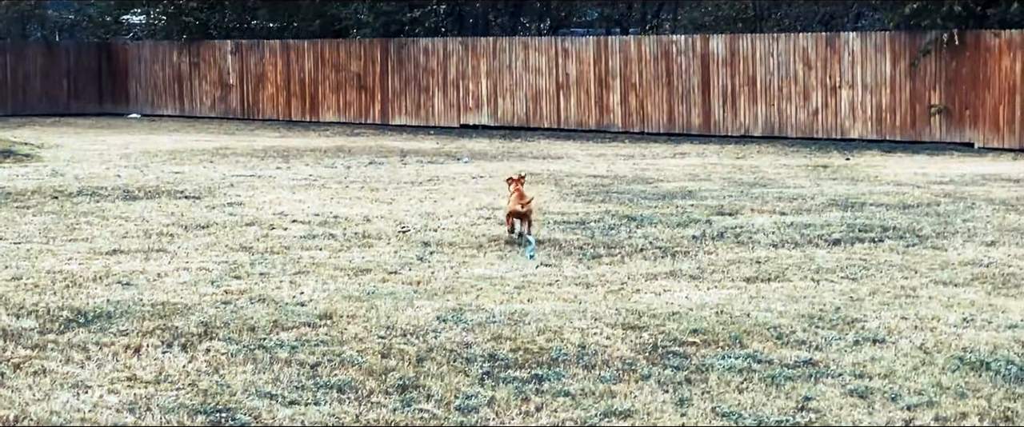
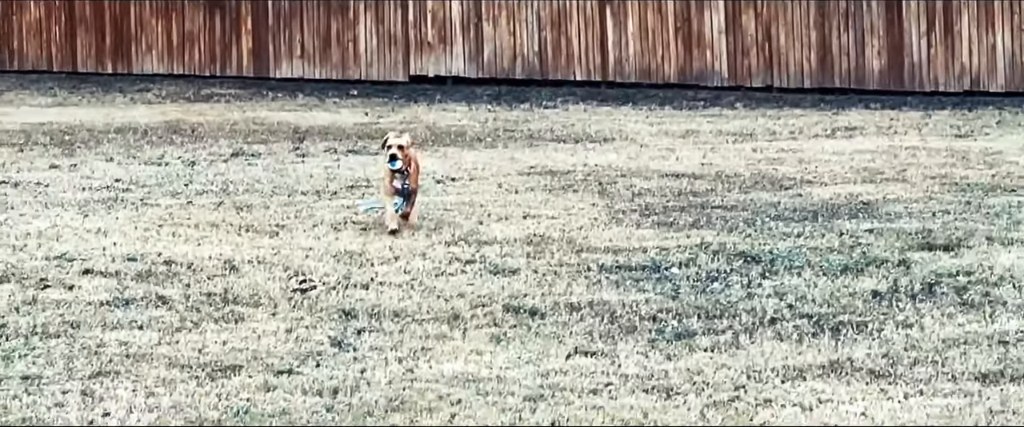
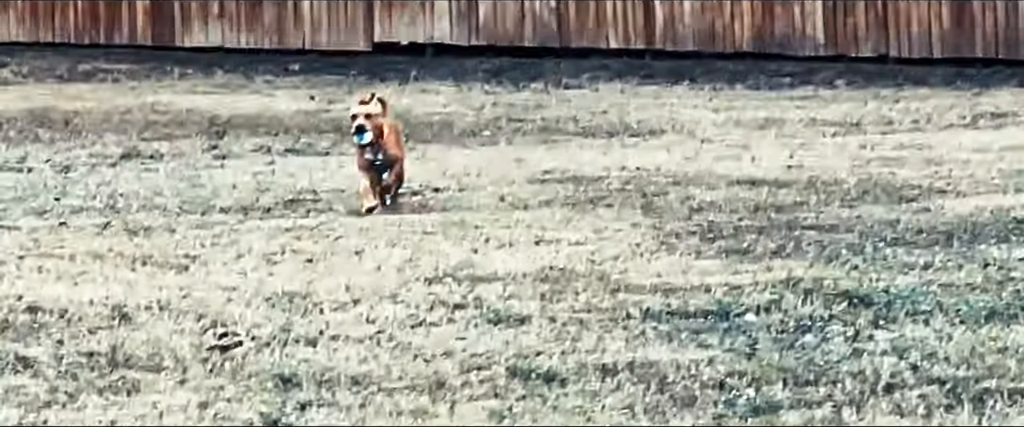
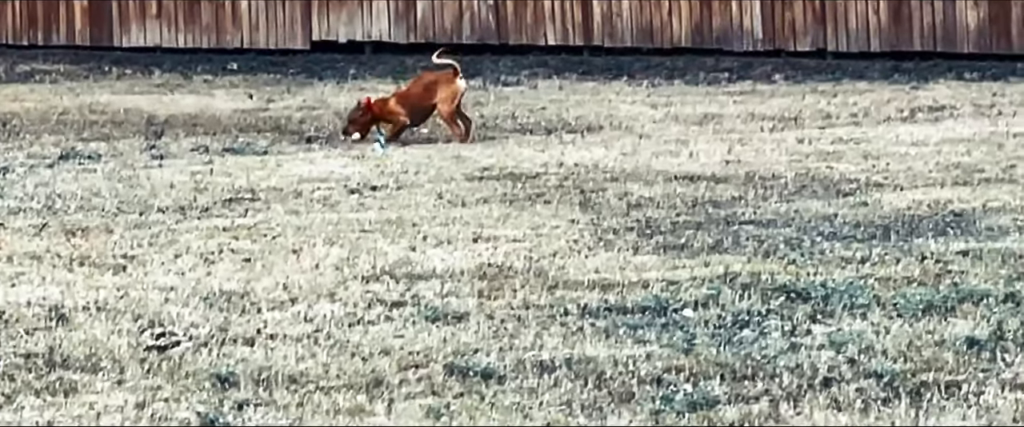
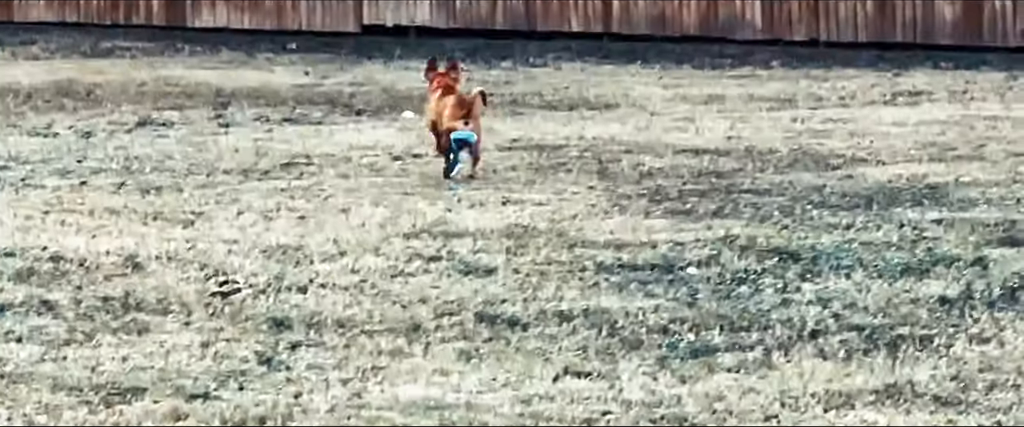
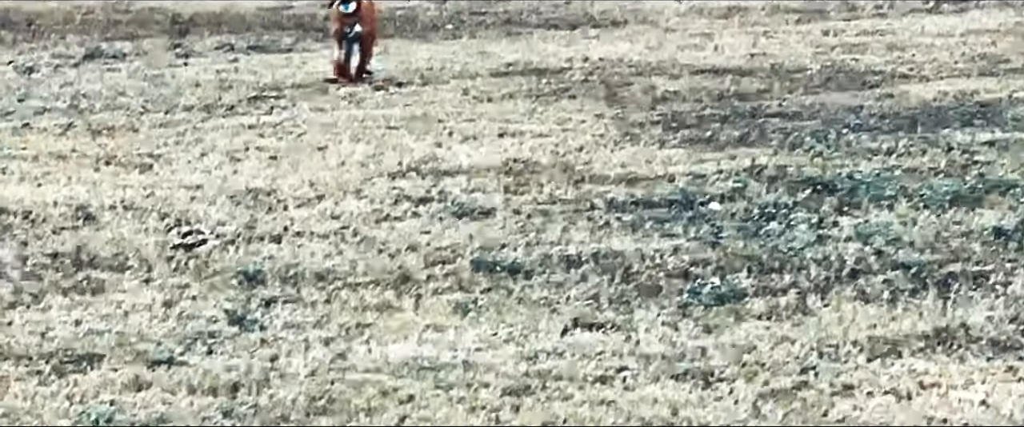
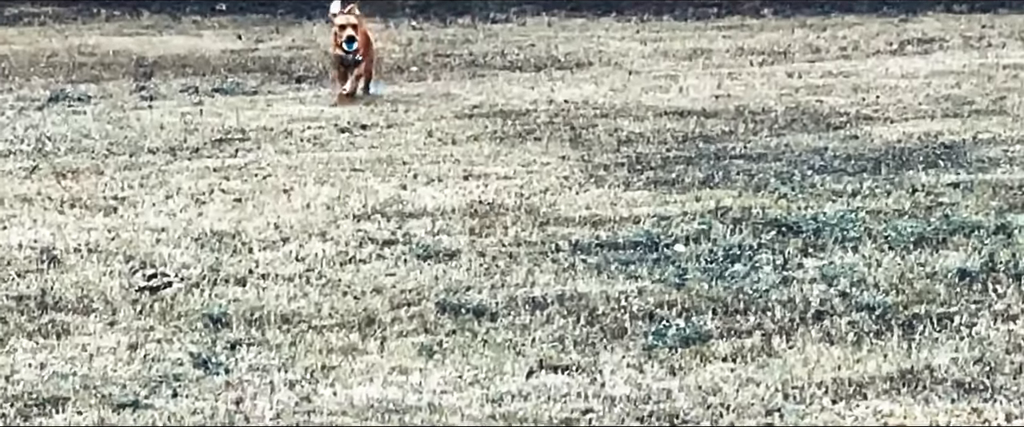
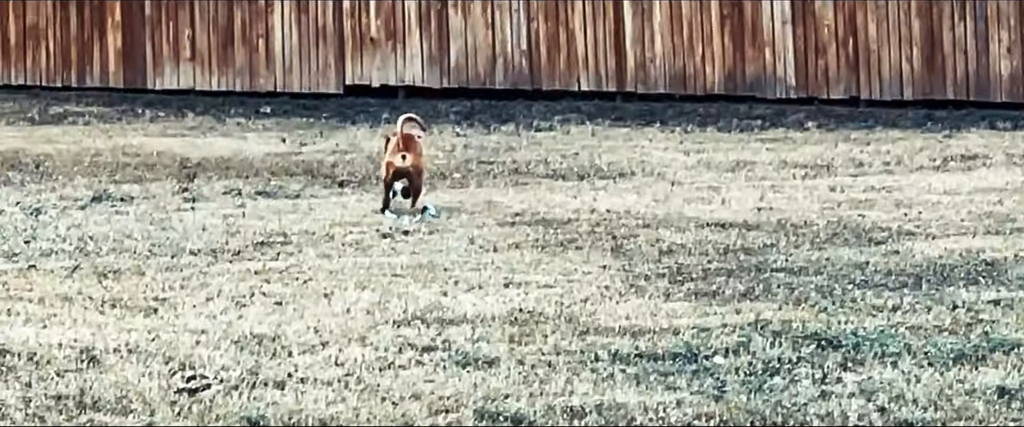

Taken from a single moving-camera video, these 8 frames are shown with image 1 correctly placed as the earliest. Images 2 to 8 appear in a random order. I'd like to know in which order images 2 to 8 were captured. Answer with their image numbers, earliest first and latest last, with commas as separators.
5, 8, 4, 7, 6, 3, 2
